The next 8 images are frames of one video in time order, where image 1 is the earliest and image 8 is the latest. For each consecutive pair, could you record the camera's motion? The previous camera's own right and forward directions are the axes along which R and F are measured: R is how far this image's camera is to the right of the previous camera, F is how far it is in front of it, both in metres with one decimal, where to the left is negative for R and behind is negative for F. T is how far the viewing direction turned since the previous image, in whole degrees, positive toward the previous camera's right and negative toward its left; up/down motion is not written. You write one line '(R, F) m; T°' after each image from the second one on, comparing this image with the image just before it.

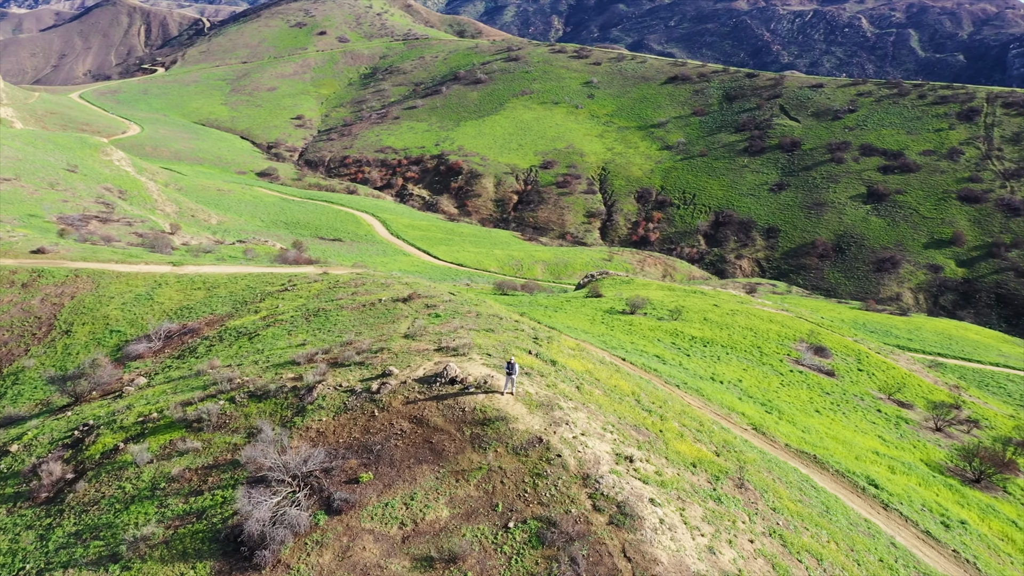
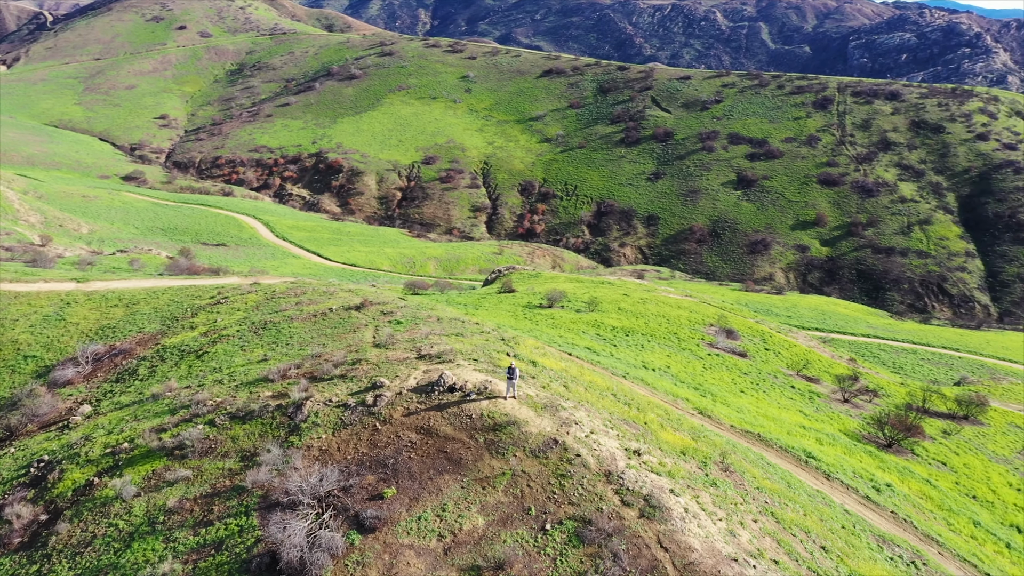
(-1.8, -0.1) m; +9°
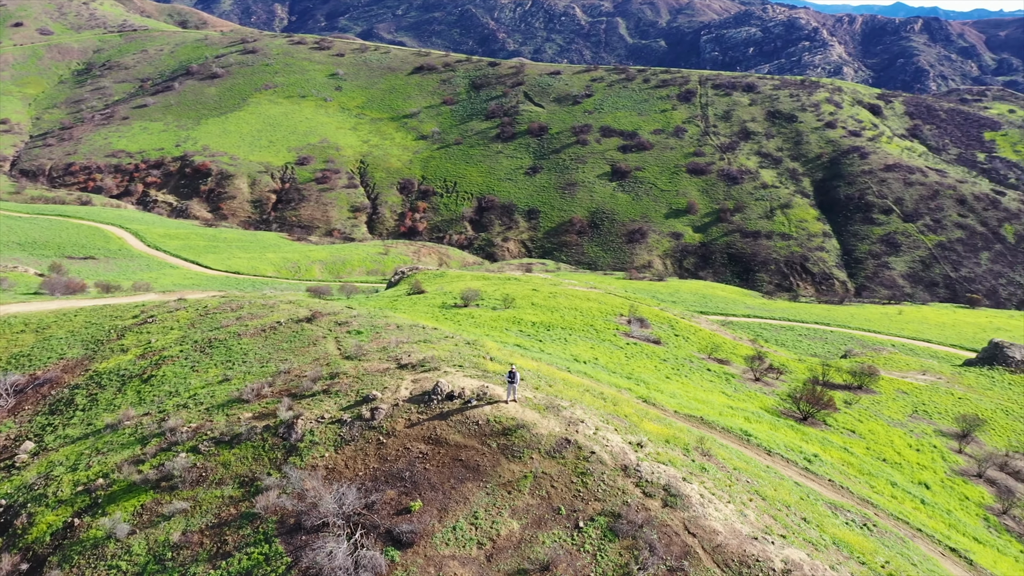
(-1.8, -0.1) m; +9°
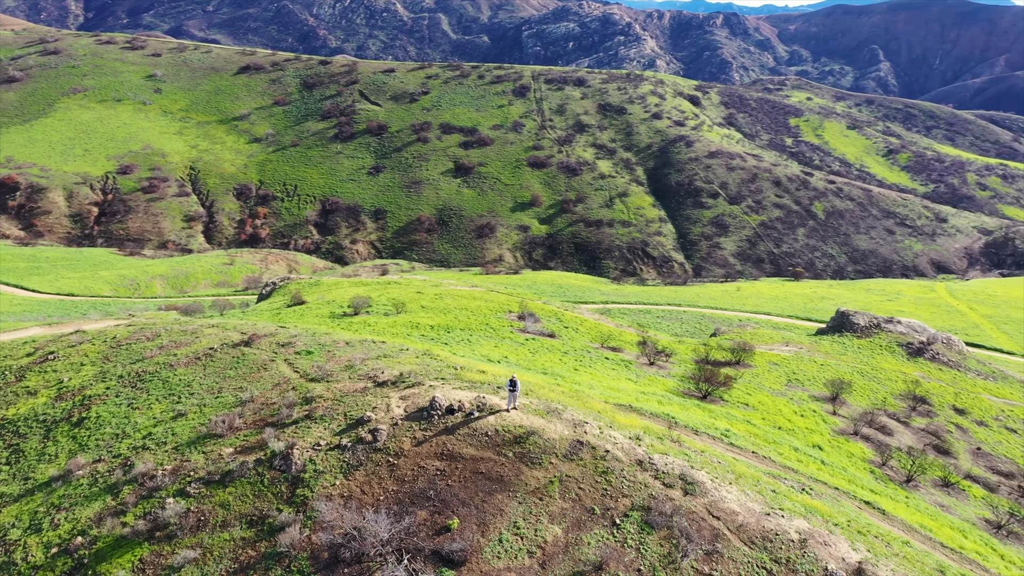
(-2.4, 0.0) m; +11°
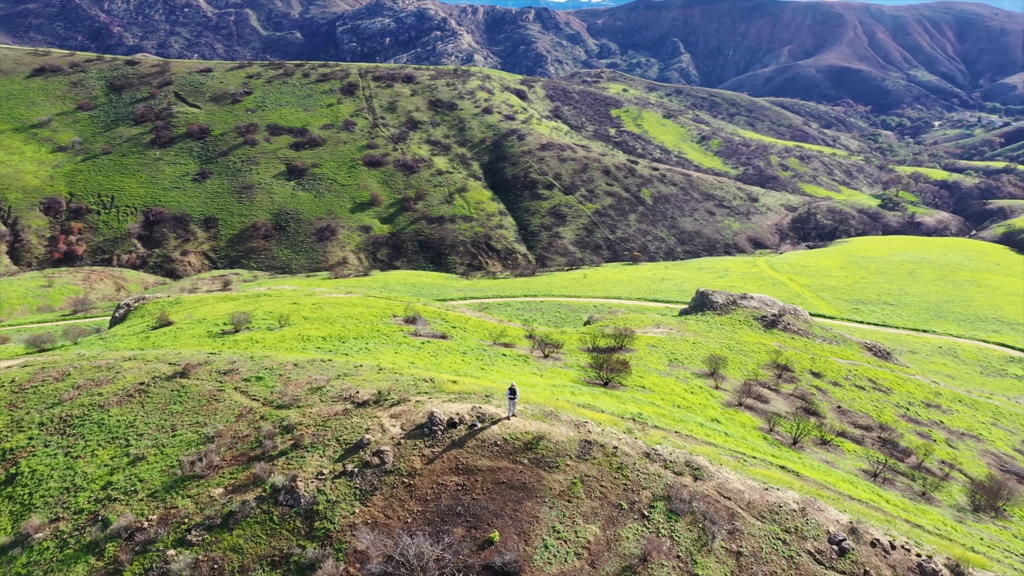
(-2.5, +0.1) m; +12°
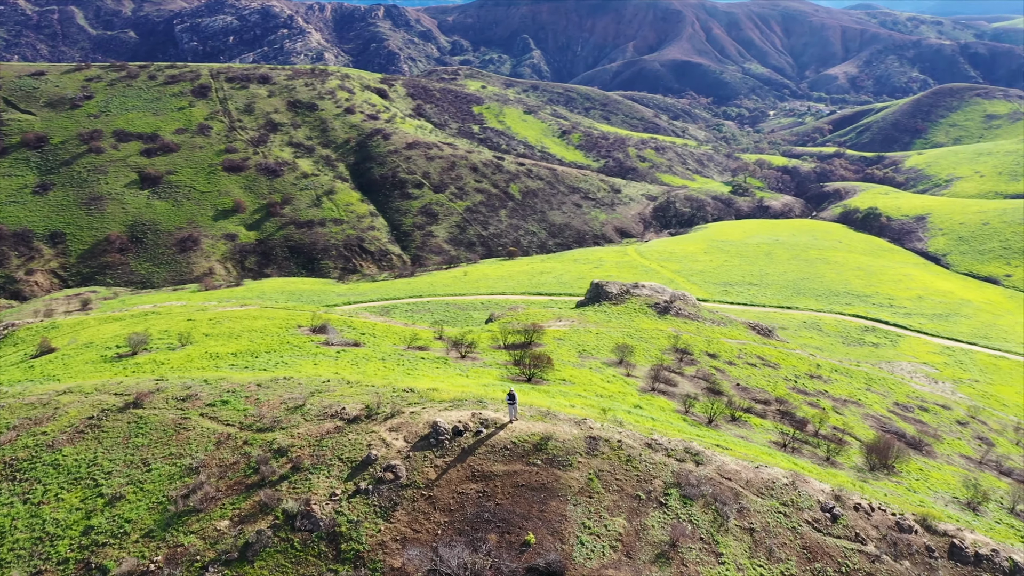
(-2.1, 0.0) m; +10°
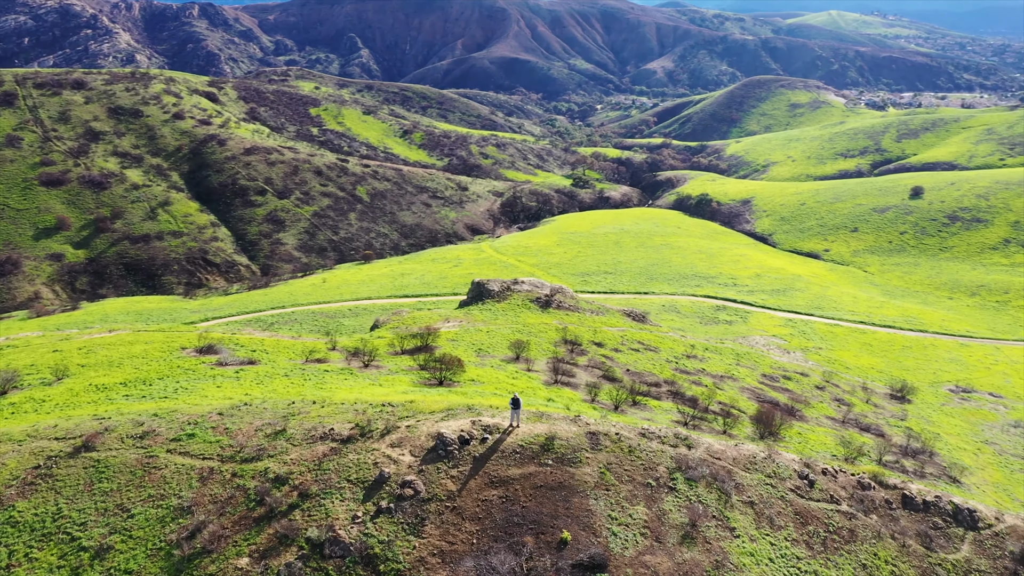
(-2.4, 0.0) m; +11°
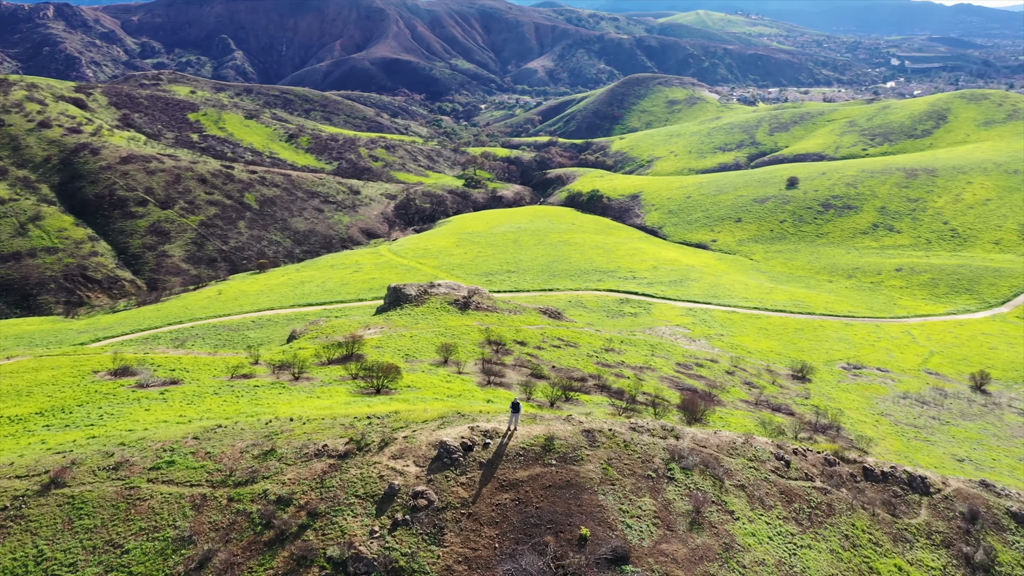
(-1.7, -0.1) m; +8°
